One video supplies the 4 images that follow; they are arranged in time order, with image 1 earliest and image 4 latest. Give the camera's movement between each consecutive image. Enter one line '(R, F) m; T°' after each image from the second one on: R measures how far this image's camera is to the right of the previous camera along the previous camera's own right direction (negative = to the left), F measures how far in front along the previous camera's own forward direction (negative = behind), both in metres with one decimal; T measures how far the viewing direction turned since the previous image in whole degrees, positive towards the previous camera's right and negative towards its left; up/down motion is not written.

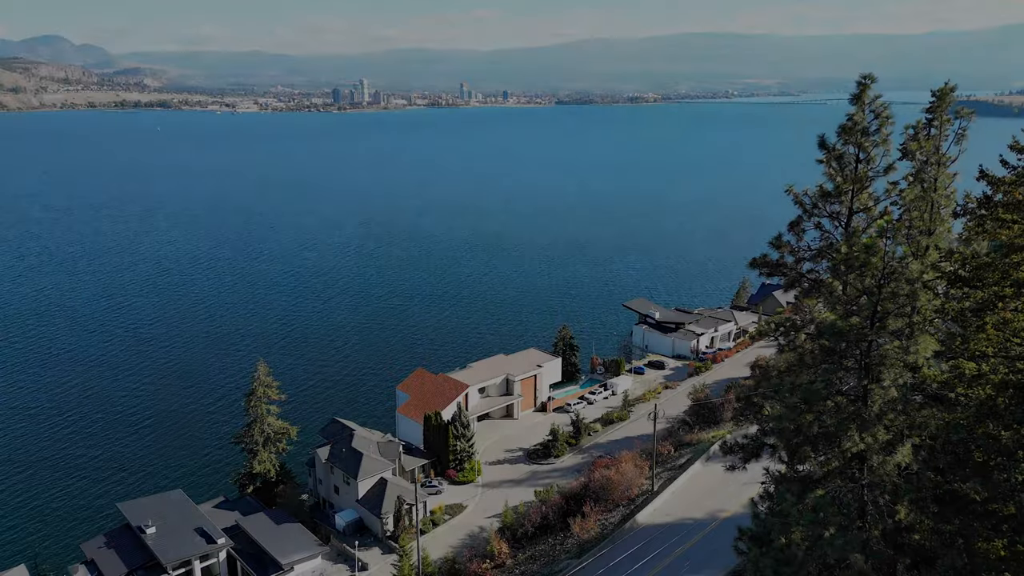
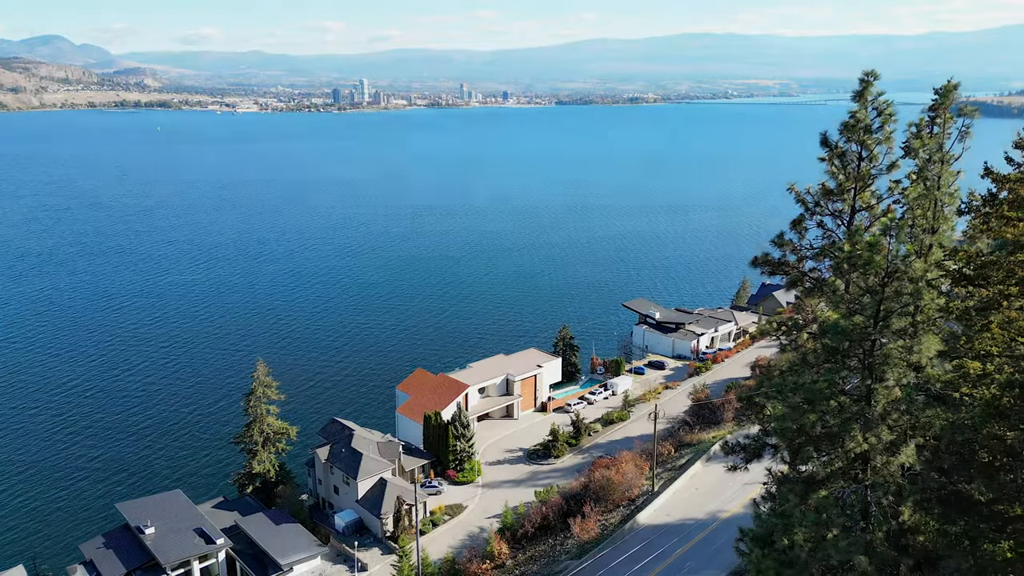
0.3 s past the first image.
(0.0, +0.1) m; 0°
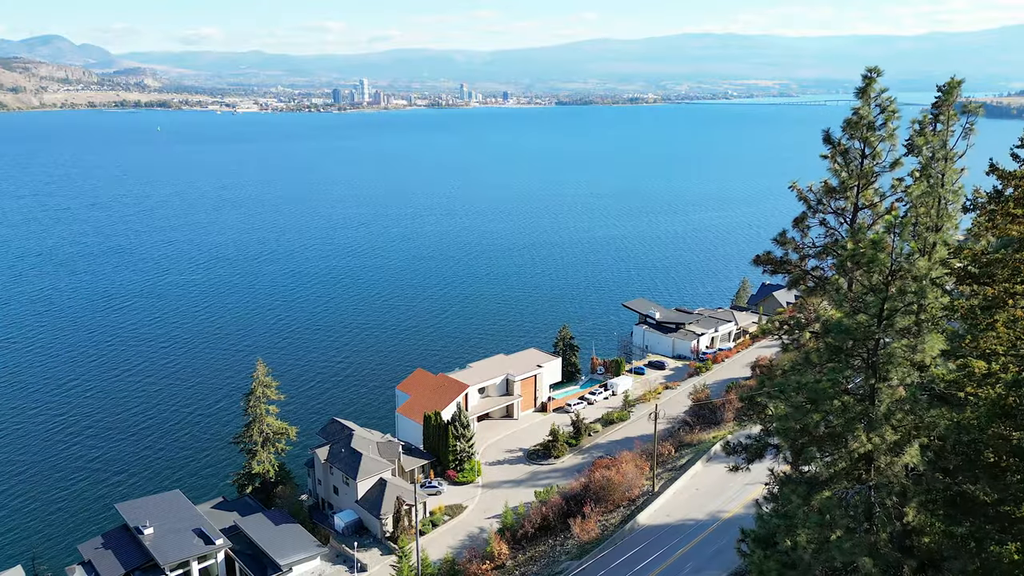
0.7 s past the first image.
(0.0, +0.1) m; 0°
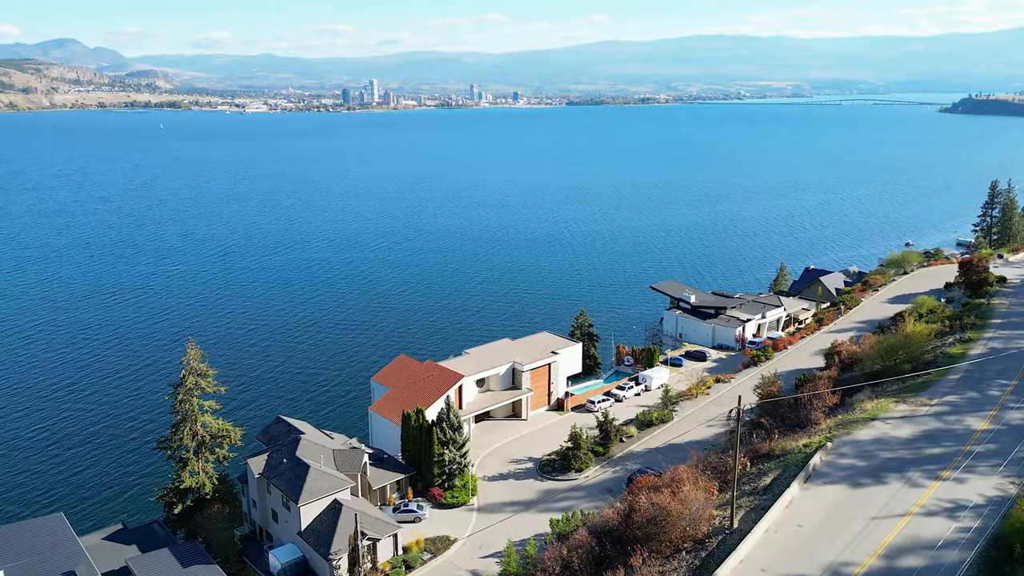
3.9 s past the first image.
(+0.1, +8.4) m; -1°
